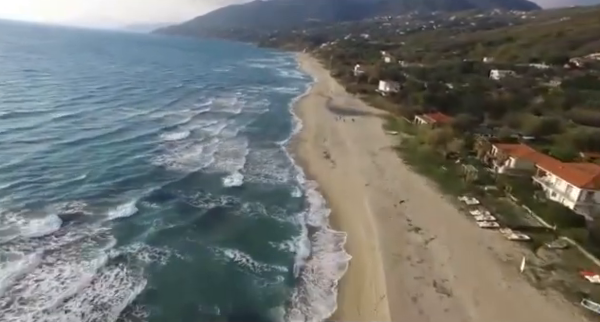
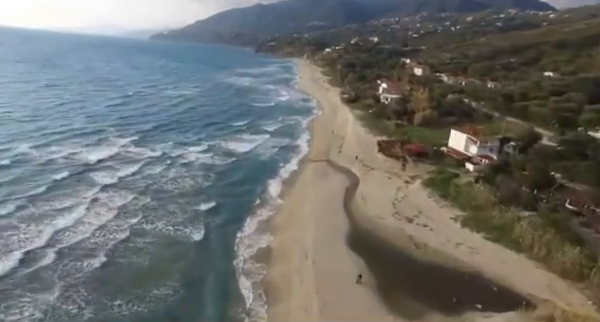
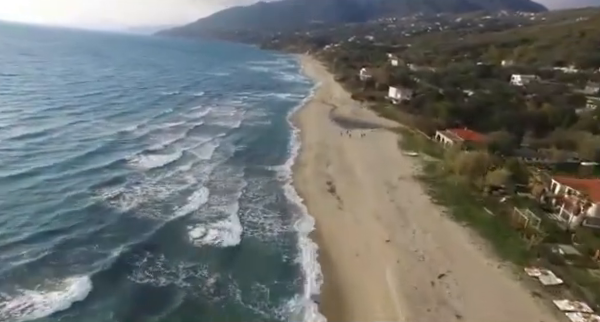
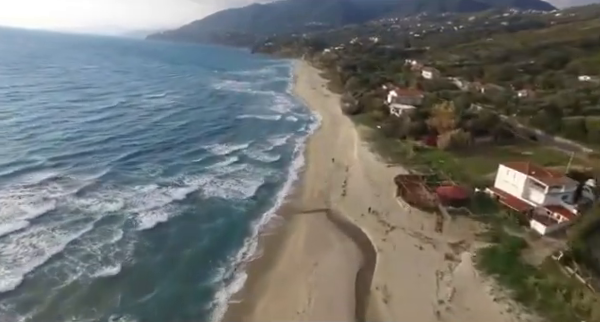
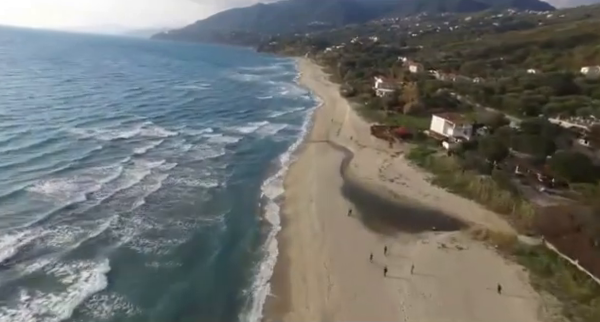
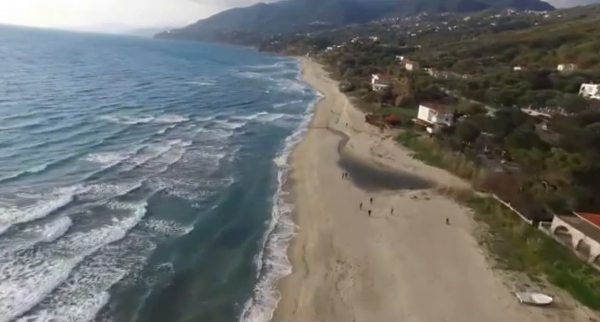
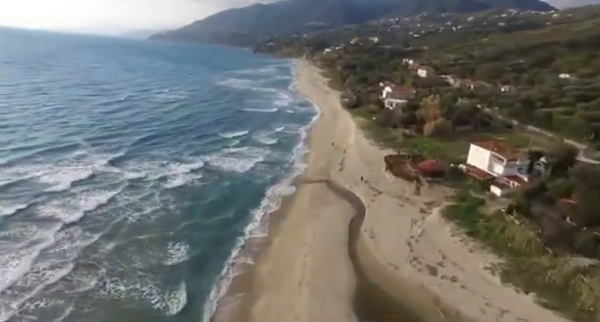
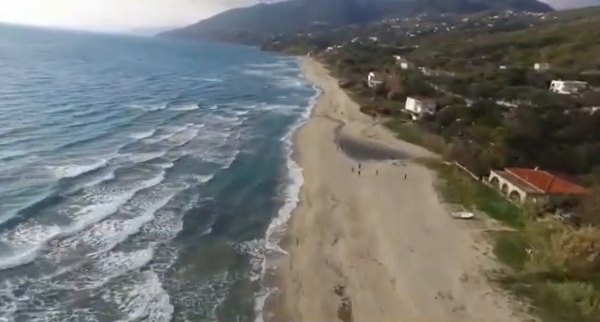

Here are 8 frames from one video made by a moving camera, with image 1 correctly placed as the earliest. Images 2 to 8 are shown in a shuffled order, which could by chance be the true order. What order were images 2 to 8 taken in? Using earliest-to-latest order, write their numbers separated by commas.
3, 8, 6, 5, 2, 7, 4
